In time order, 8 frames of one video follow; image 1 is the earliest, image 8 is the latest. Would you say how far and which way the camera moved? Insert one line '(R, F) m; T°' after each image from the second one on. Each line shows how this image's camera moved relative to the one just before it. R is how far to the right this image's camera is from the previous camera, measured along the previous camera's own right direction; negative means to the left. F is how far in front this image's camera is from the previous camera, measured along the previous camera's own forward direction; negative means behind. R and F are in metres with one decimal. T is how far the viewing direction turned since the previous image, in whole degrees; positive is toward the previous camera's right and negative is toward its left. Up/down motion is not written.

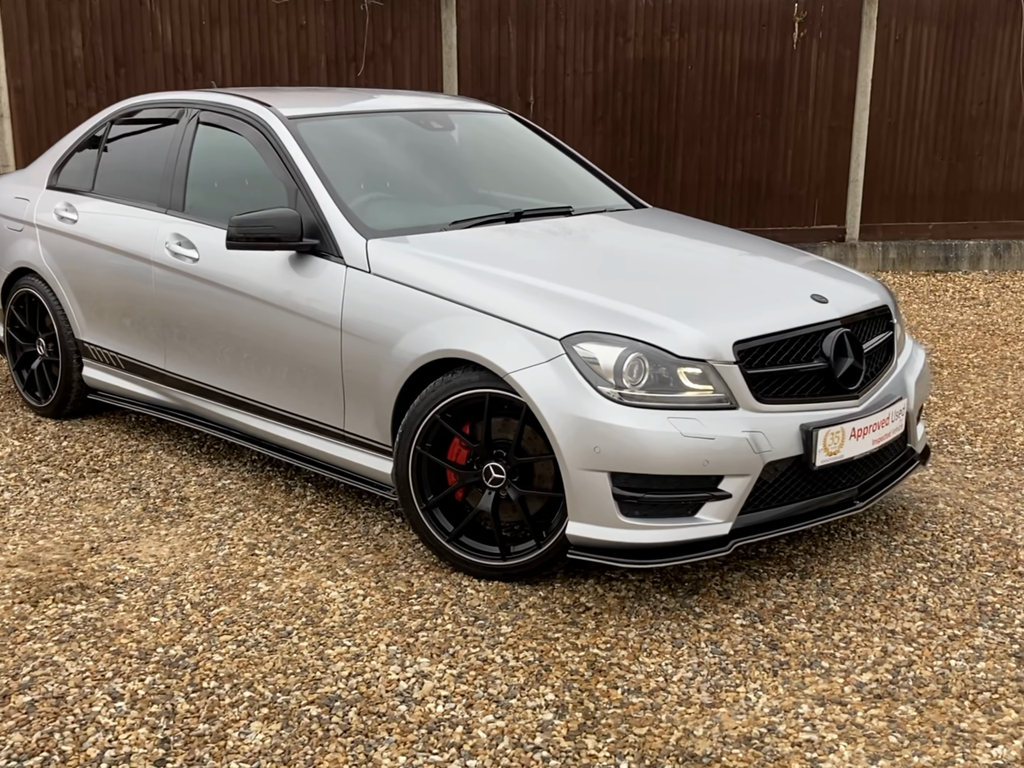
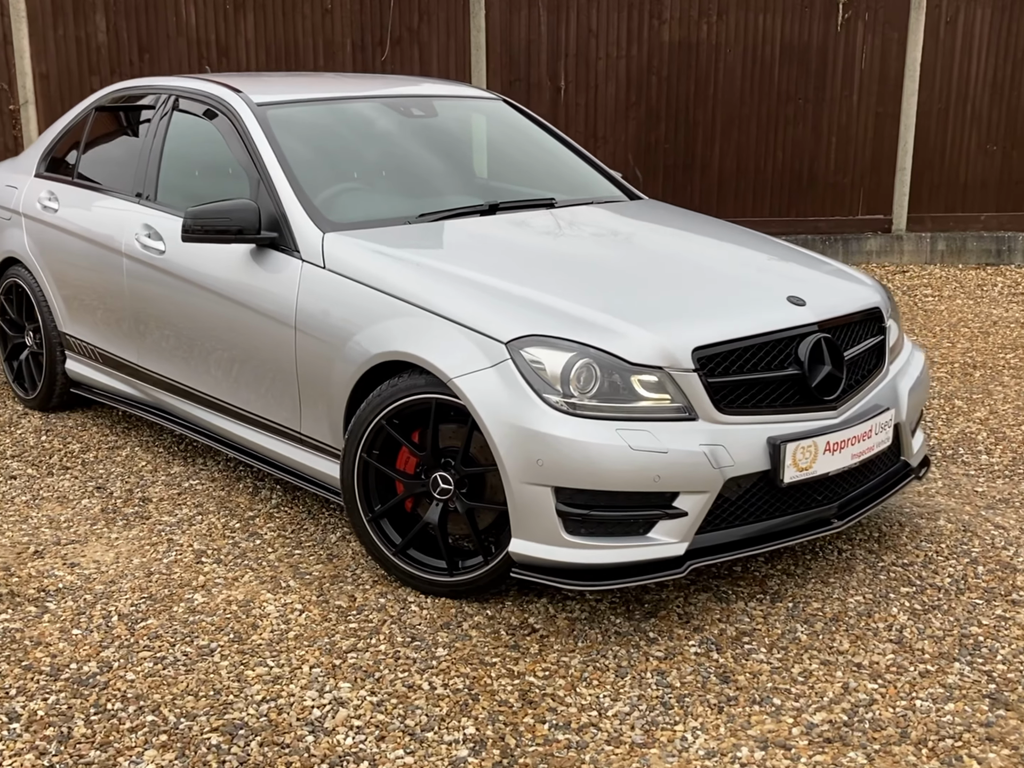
(+0.3, +0.2) m; -3°
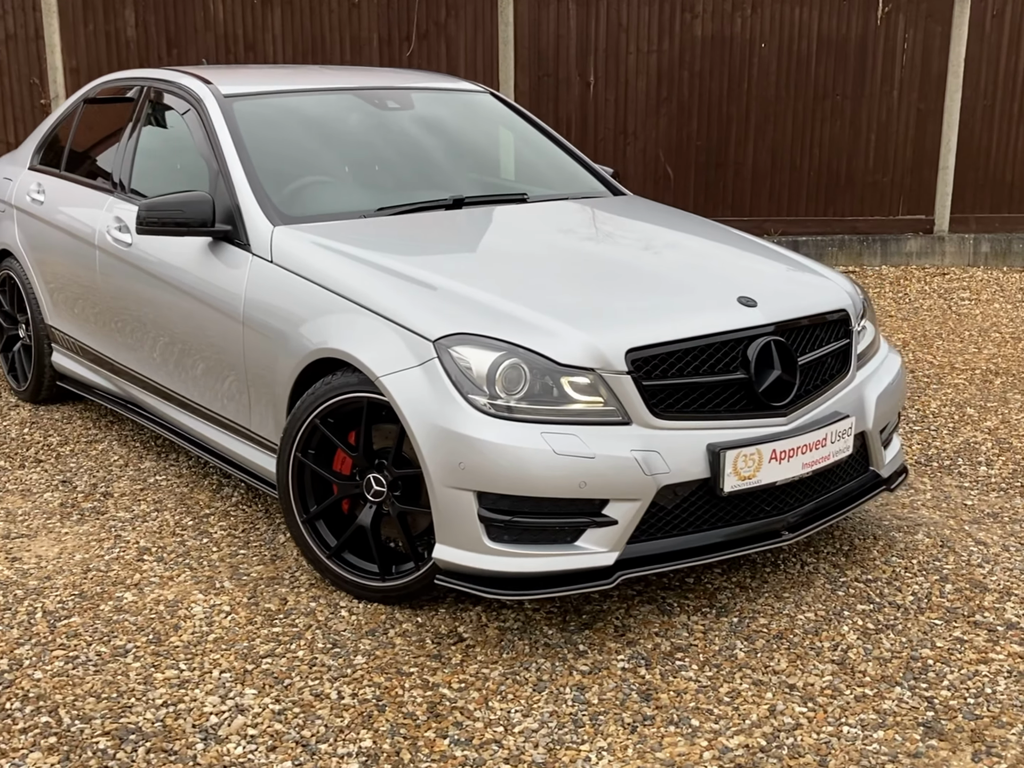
(+0.3, +0.1) m; -4°
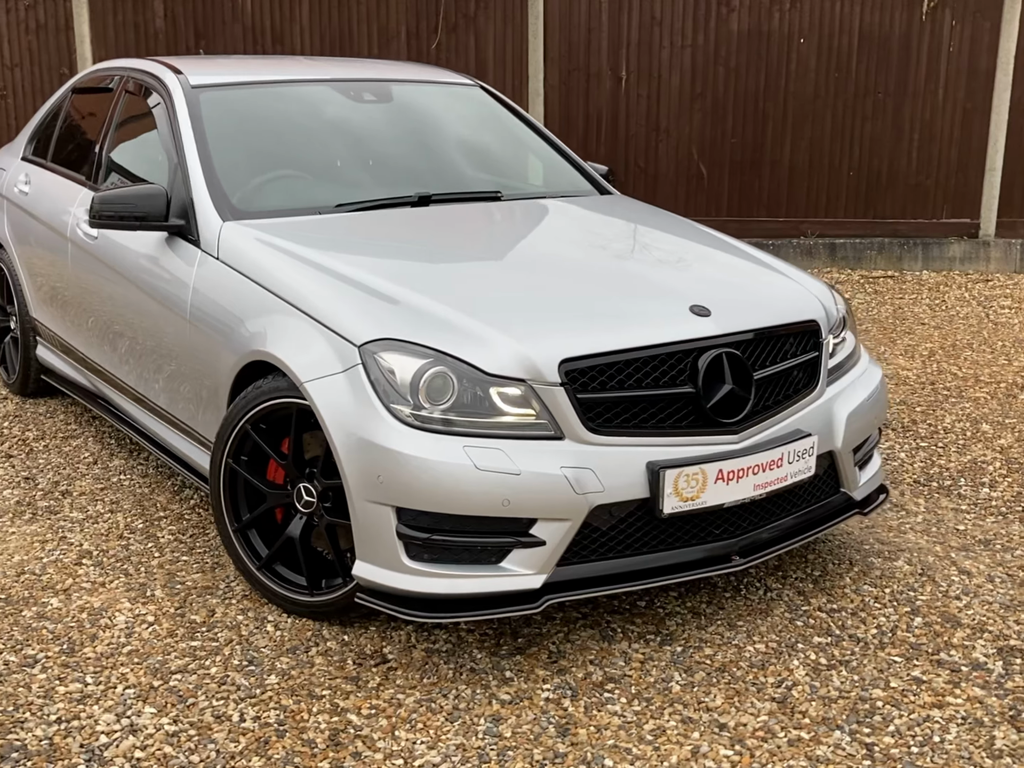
(+0.3, +0.2) m; -3°
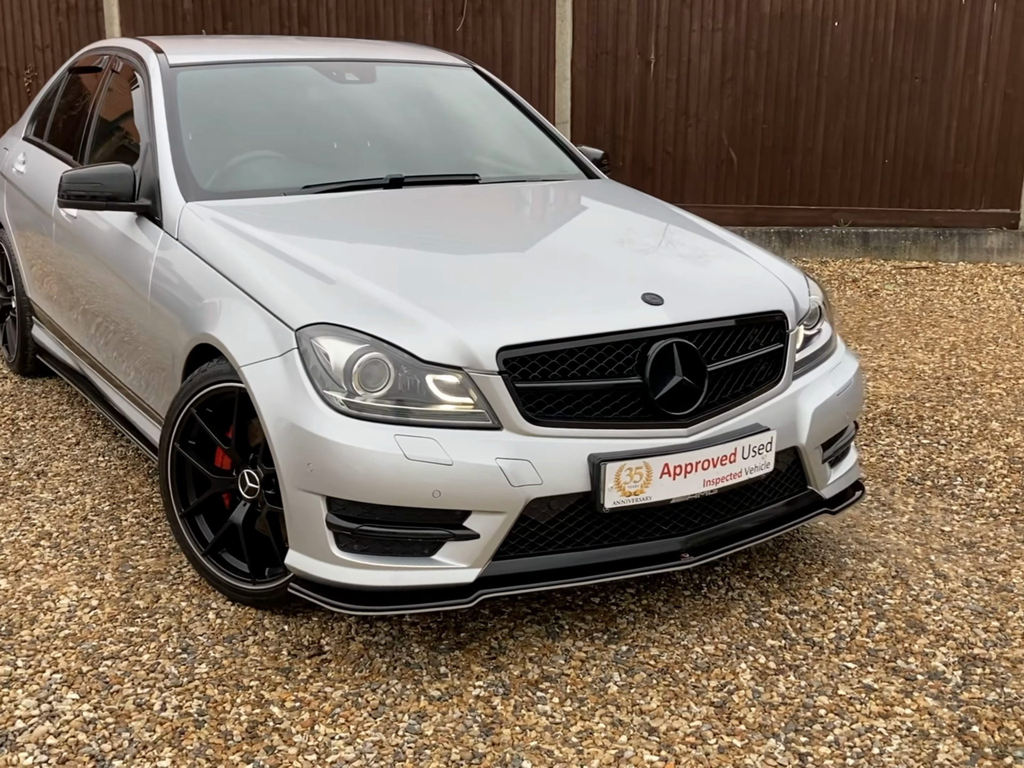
(+0.3, +0.1) m; -3°
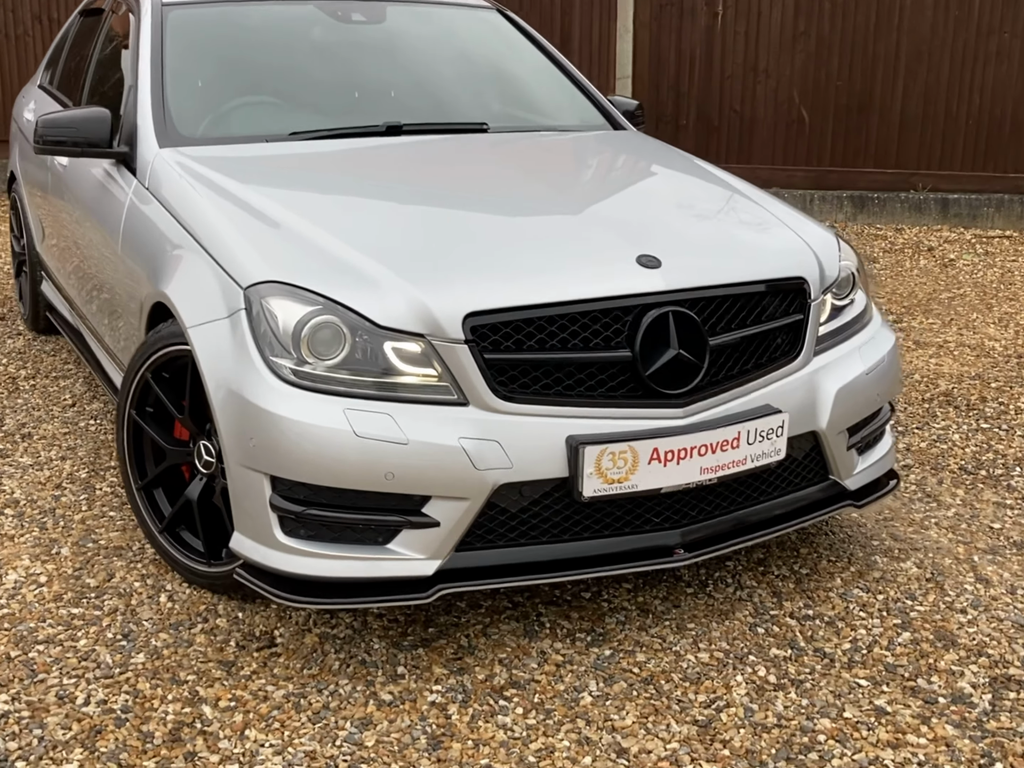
(+0.2, +0.3) m; -4°
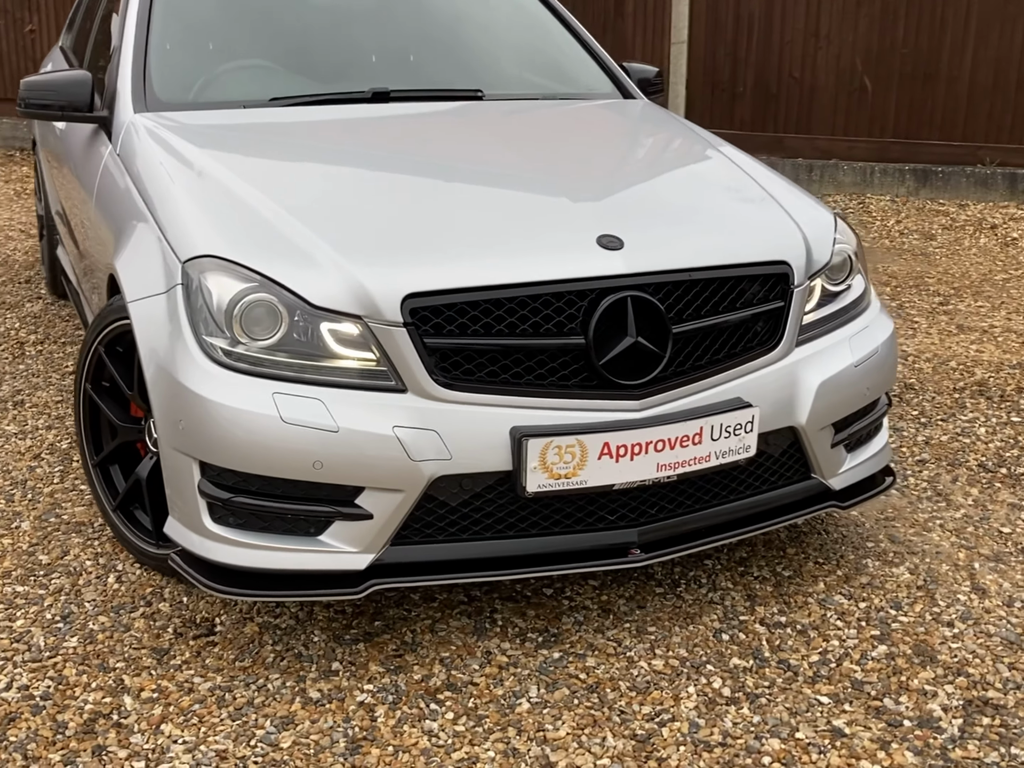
(+0.3, +0.1) m; -4°
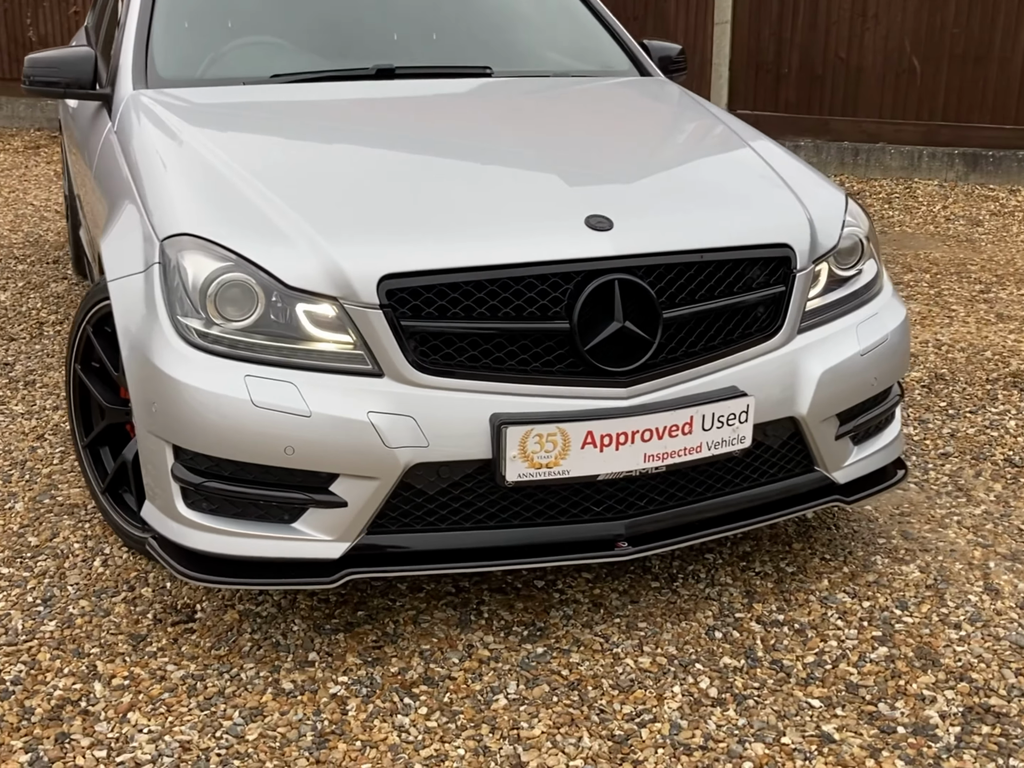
(+0.1, +0.1) m; -3°
